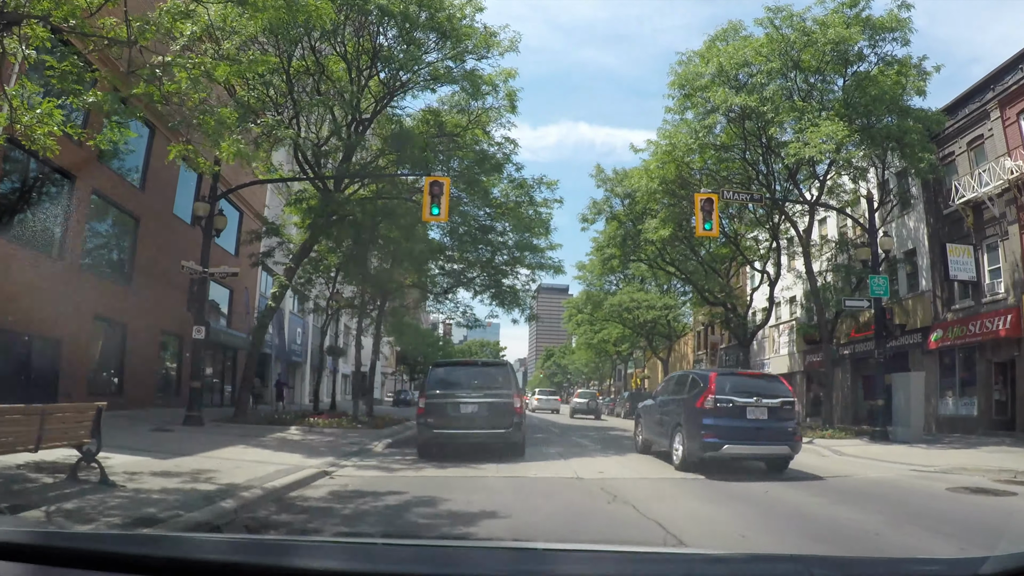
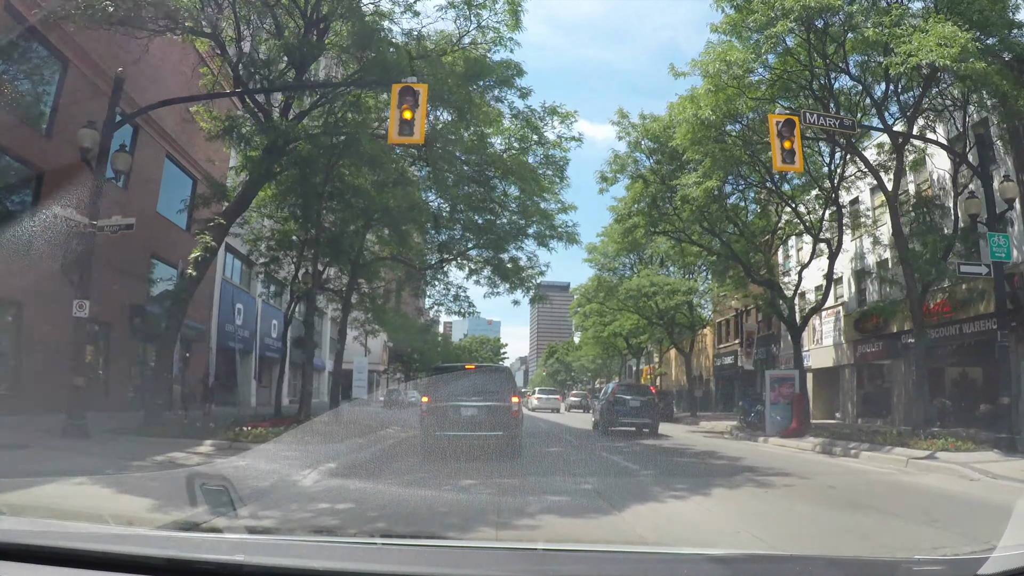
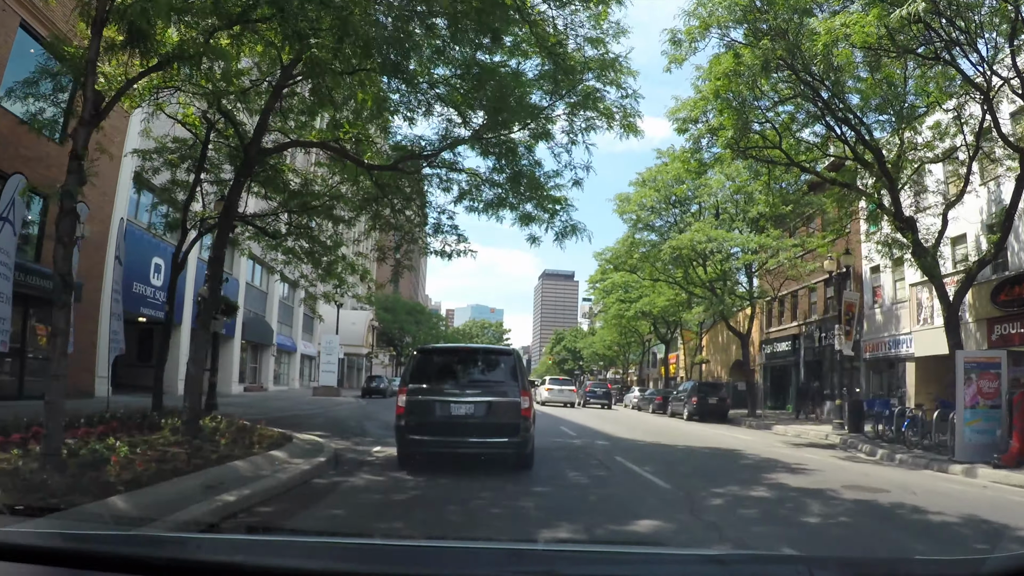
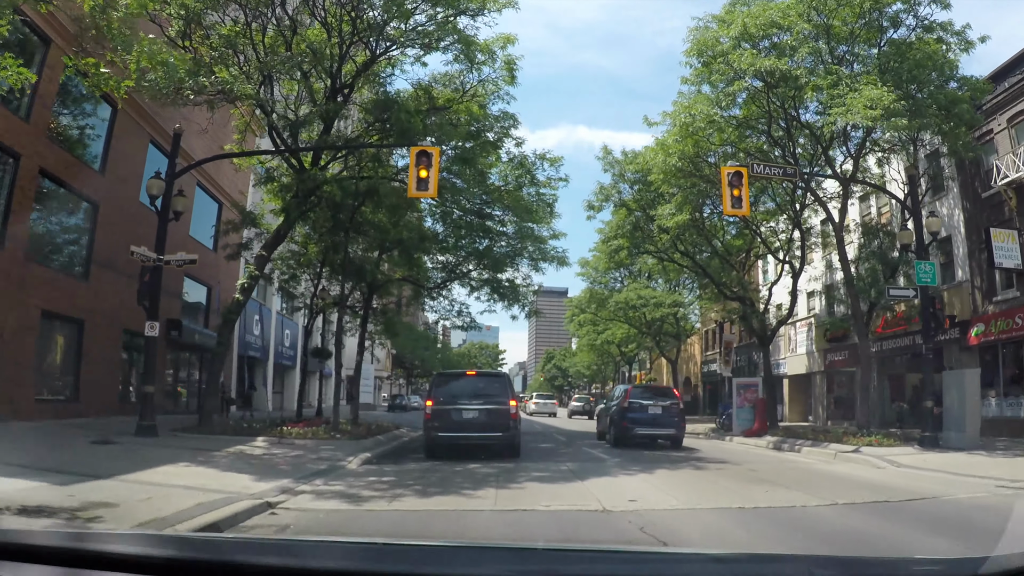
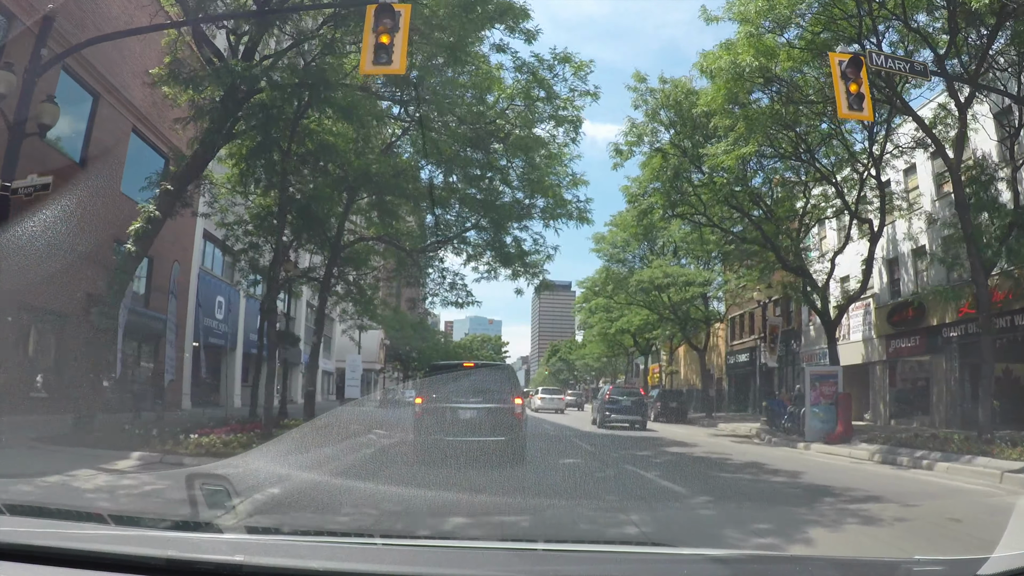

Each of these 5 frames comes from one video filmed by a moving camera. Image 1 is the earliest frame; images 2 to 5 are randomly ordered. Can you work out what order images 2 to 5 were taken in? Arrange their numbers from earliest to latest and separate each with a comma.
4, 2, 5, 3
